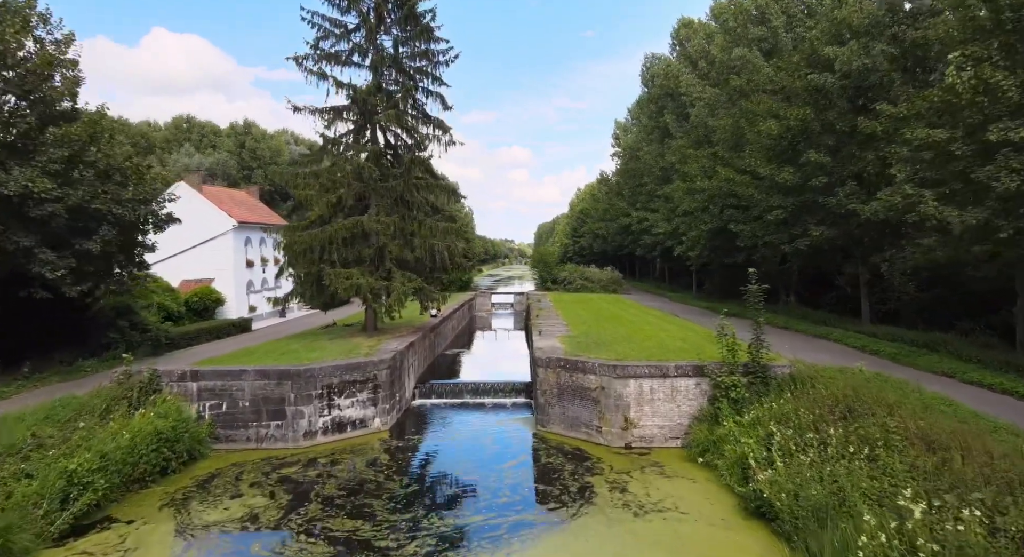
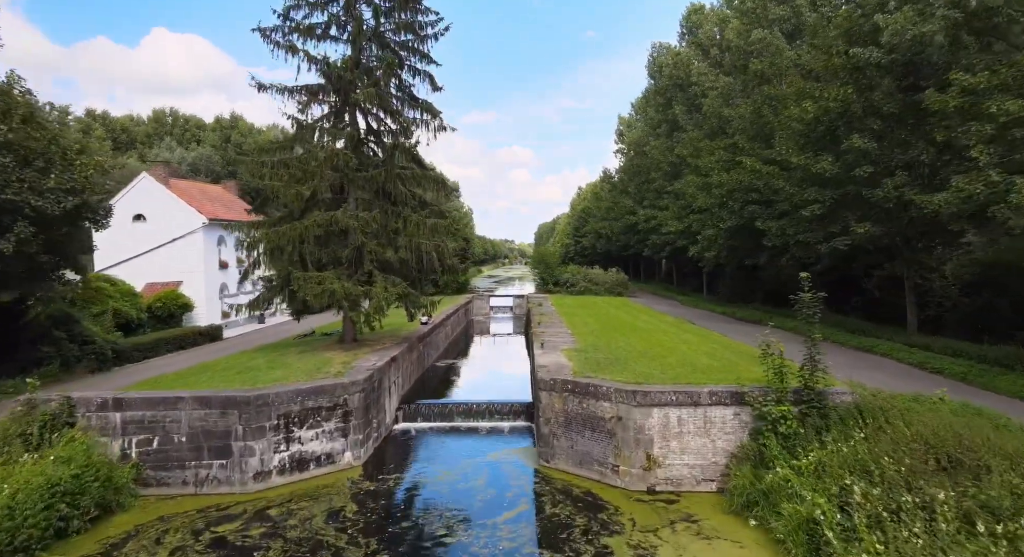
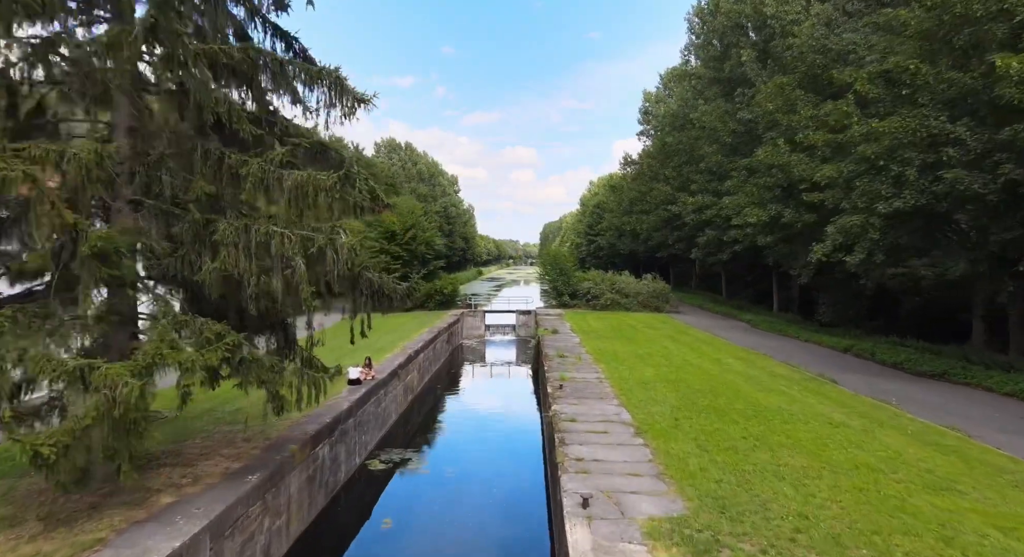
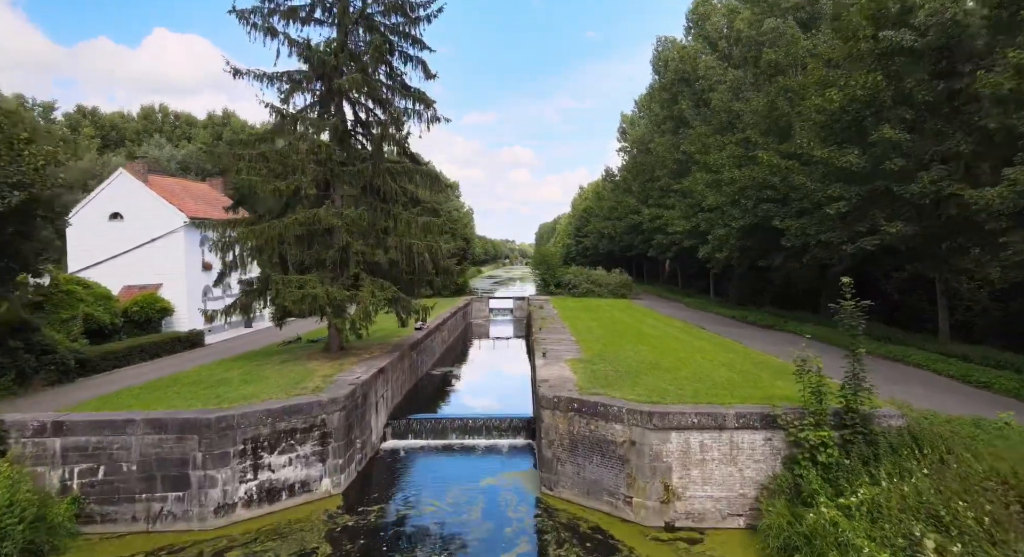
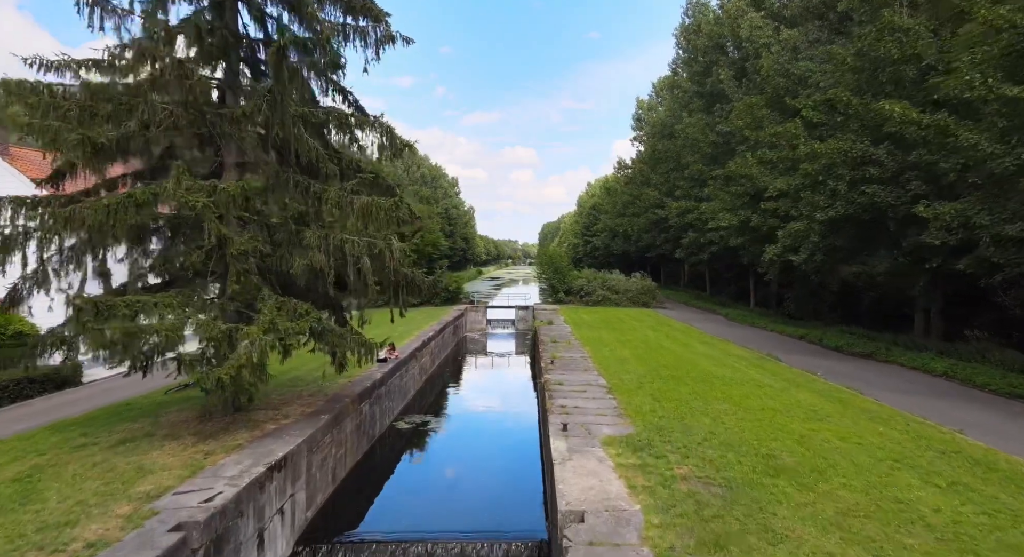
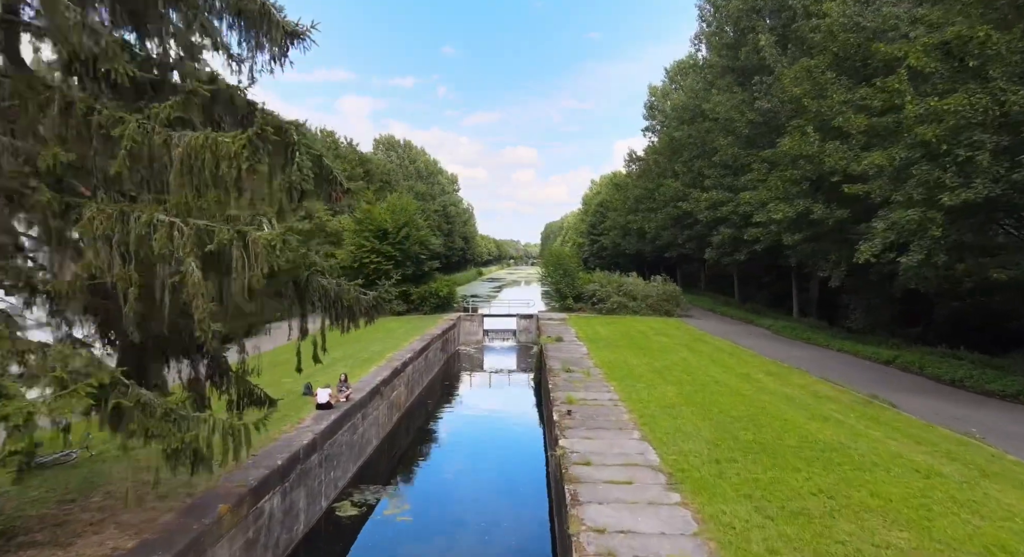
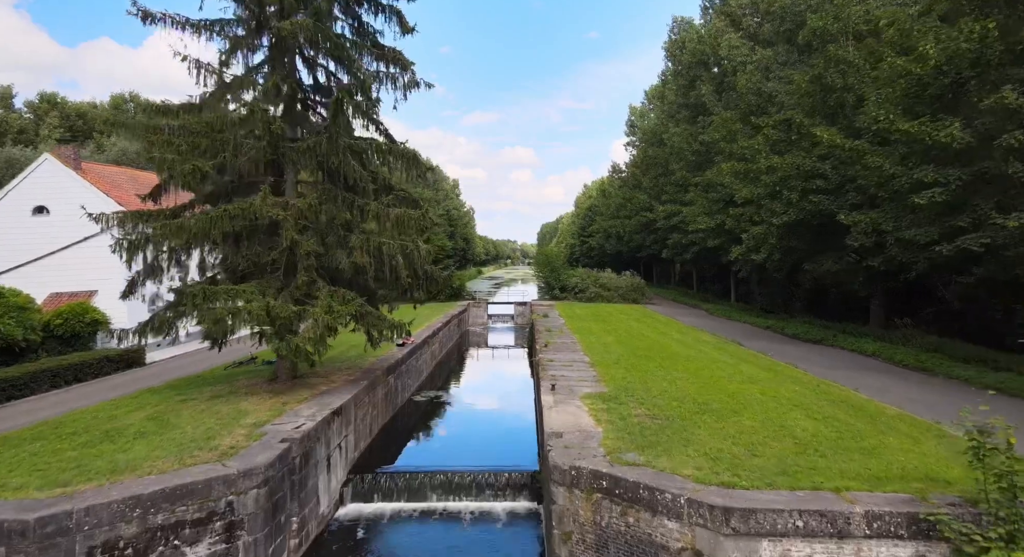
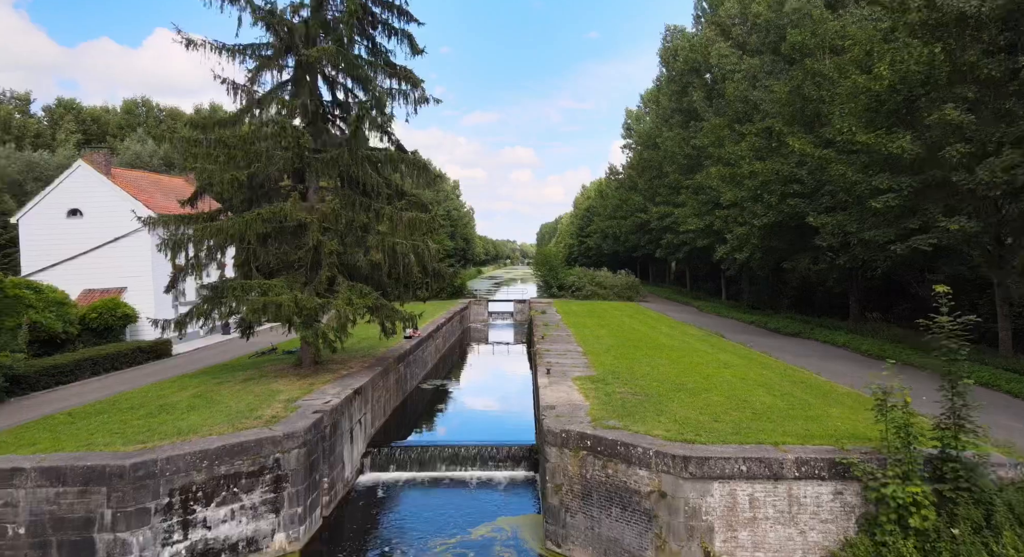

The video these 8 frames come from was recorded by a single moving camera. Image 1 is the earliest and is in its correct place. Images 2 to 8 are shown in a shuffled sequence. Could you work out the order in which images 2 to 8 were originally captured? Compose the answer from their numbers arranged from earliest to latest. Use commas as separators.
2, 4, 8, 7, 5, 3, 6
